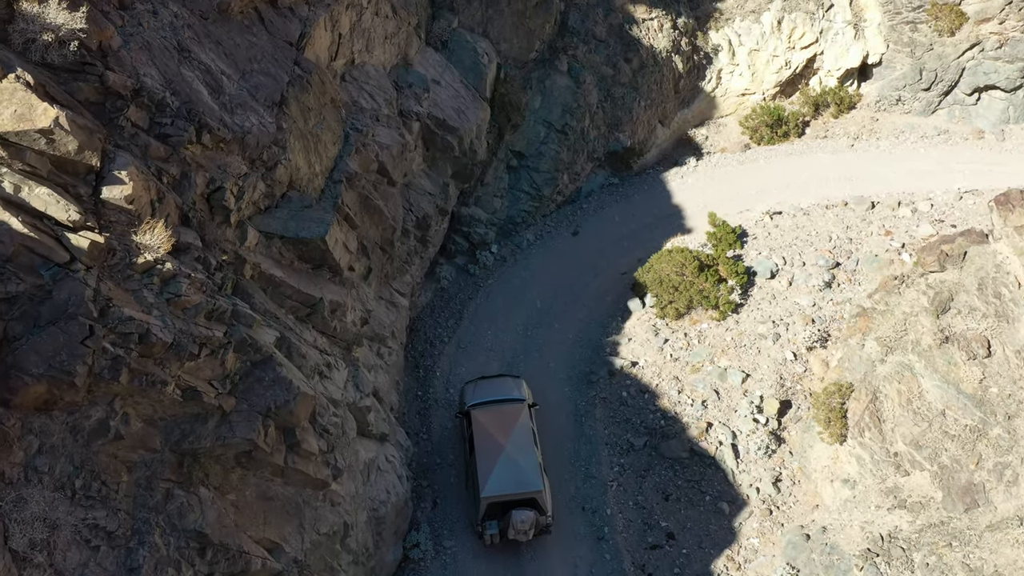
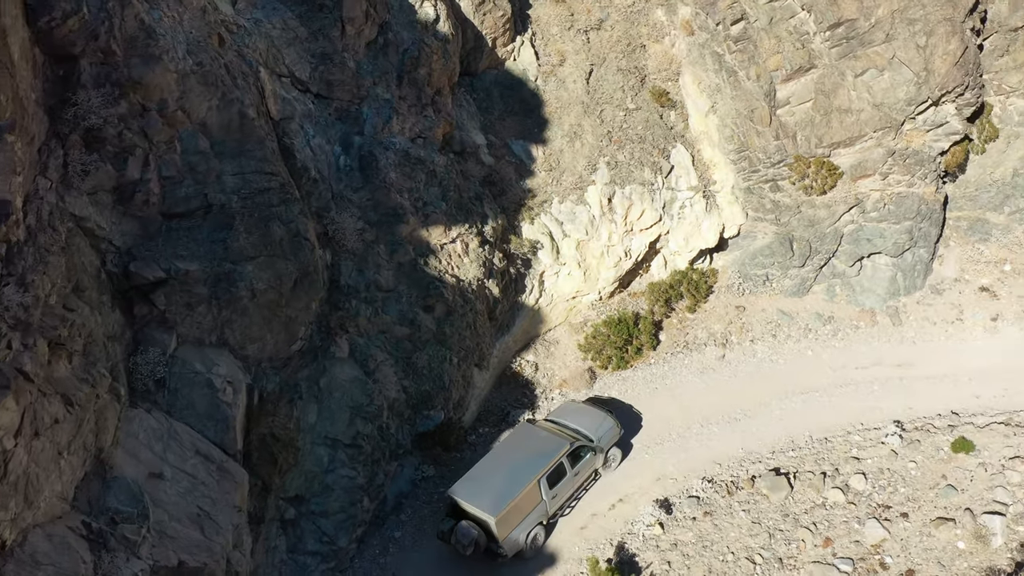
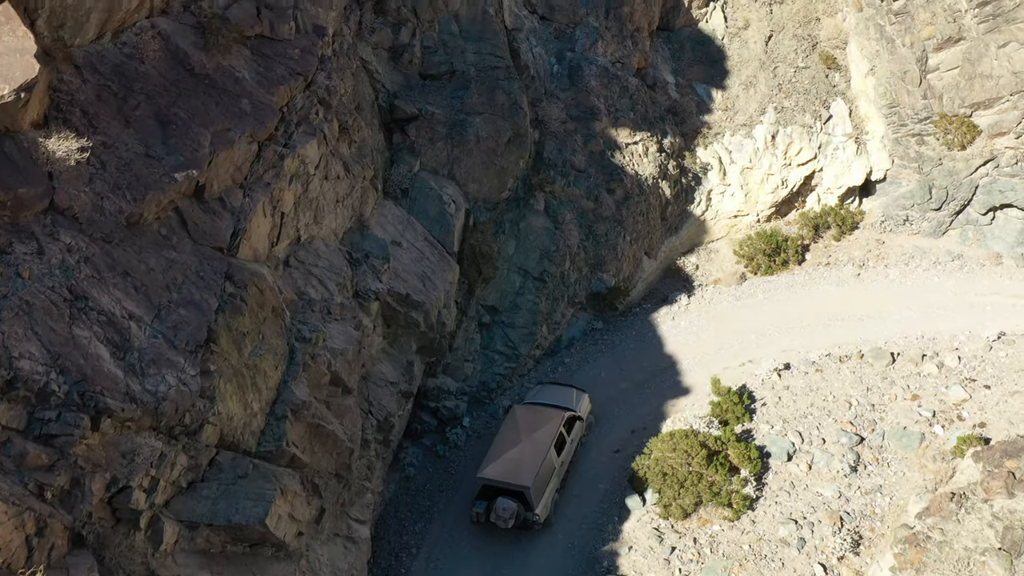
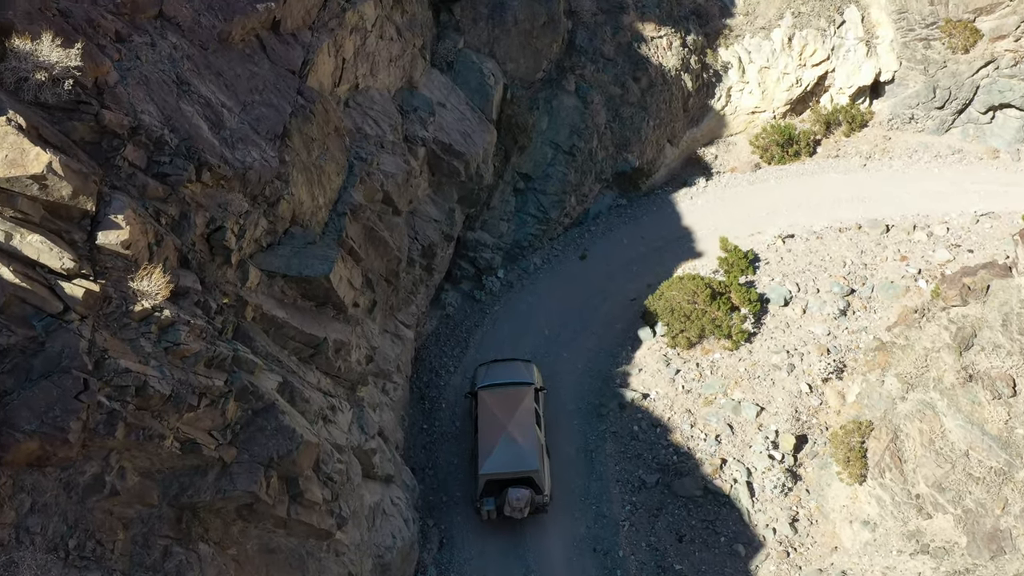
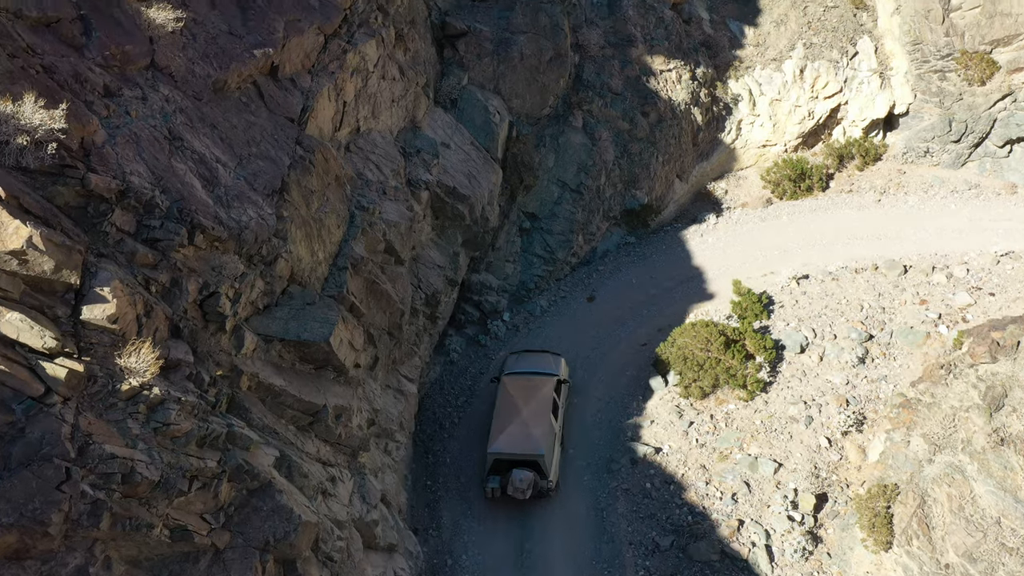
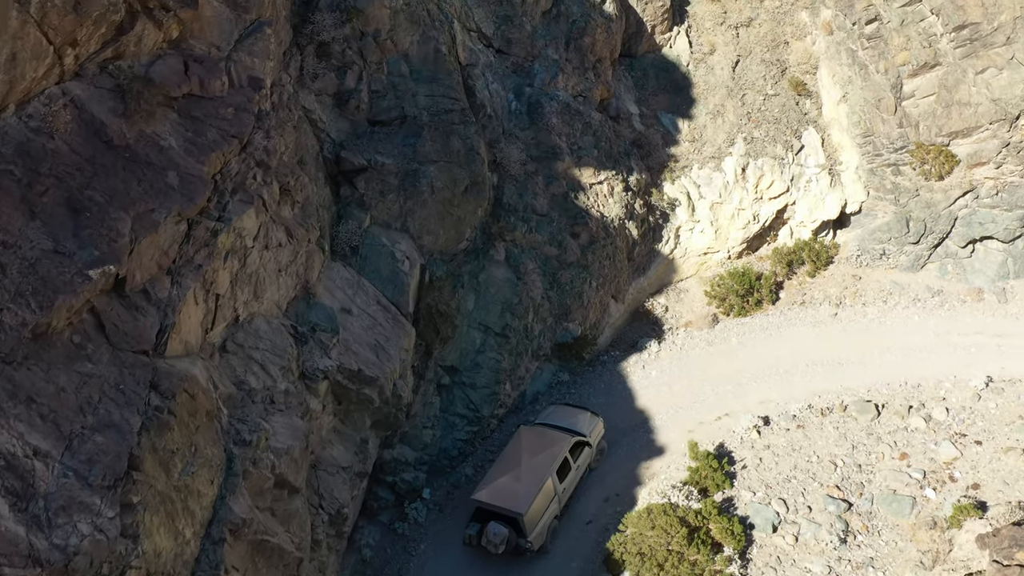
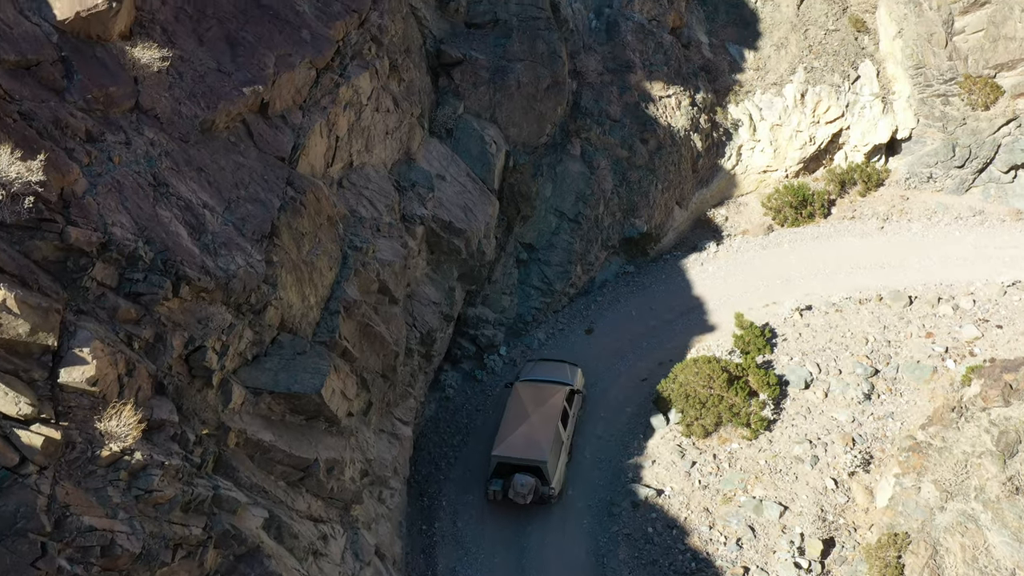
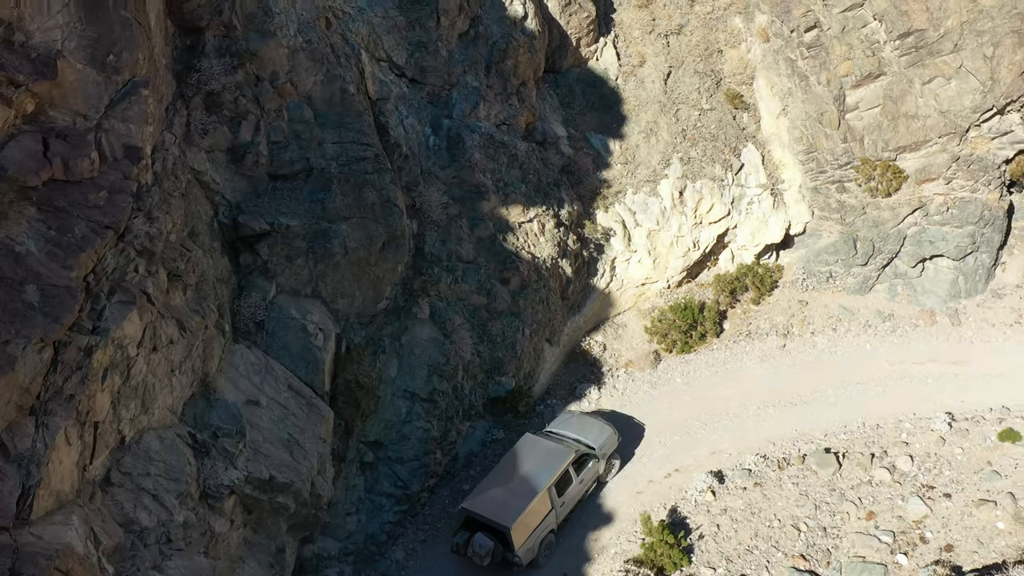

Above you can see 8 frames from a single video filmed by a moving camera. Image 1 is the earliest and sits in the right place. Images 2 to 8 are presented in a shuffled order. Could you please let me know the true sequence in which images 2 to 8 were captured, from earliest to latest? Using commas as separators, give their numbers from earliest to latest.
4, 5, 7, 3, 6, 8, 2
